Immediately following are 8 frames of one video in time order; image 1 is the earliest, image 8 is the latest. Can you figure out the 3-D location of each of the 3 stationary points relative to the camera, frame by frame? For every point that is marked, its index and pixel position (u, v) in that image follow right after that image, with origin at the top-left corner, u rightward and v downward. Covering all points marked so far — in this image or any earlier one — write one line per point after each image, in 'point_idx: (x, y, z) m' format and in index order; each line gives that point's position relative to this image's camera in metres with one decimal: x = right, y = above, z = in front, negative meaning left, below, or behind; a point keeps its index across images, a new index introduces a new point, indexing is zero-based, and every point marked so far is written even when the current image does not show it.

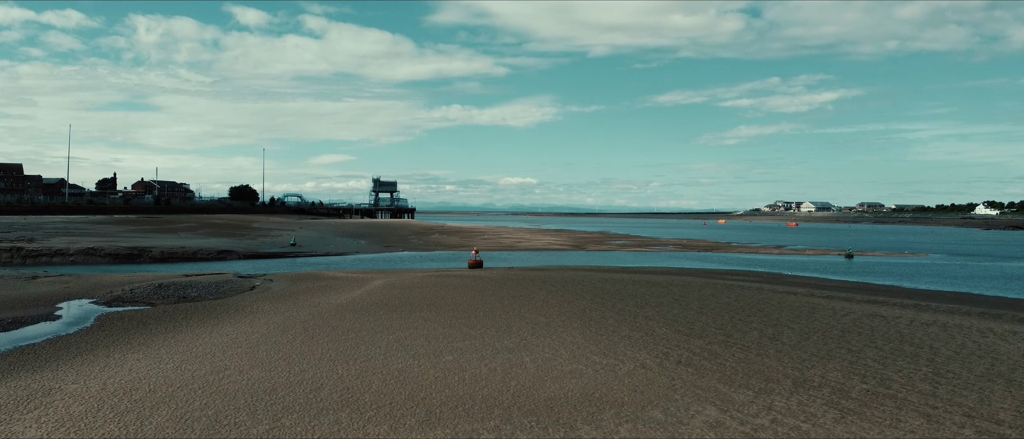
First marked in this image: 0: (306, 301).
0: (-5.1, -2.0, +15.1) m
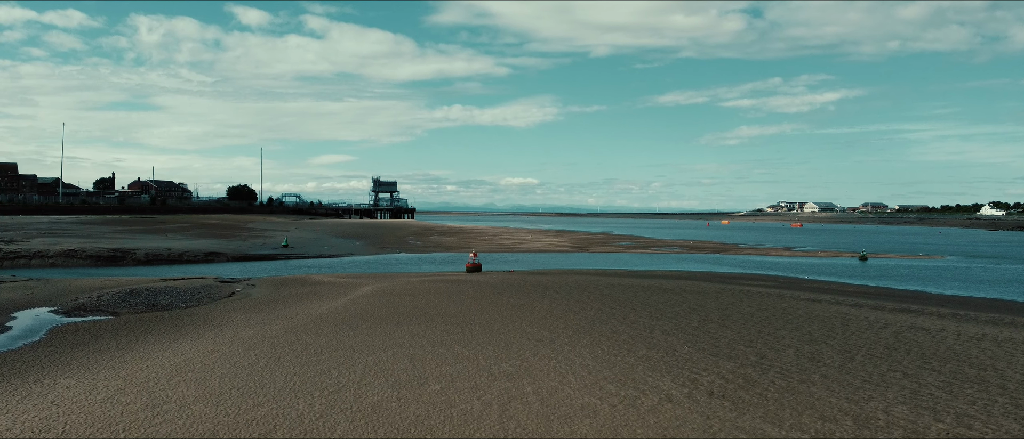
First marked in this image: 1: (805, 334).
0: (-5.1, -2.0, +13.6) m
1: (+5.6, -2.2, +11.6) m
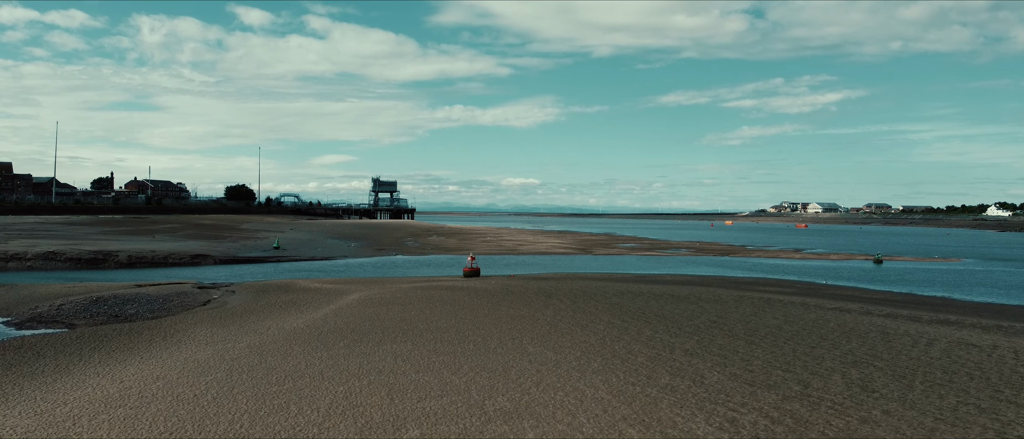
0: (-5.1, -2.1, +12.2) m
1: (+5.6, -2.2, +10.1) m
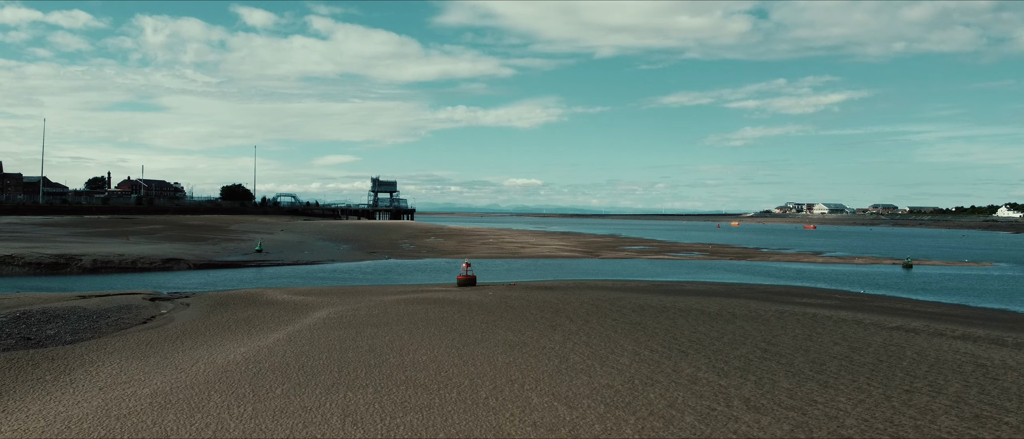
0: (-5.1, -2.1, +9.7) m
1: (+5.5, -2.3, +7.5) m
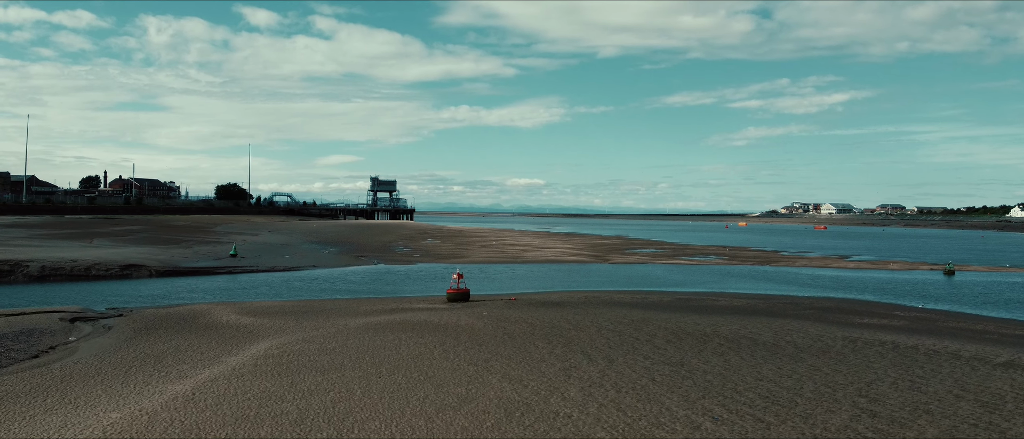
0: (-5.2, -2.1, +6.7) m
1: (+5.5, -2.3, +4.5) m
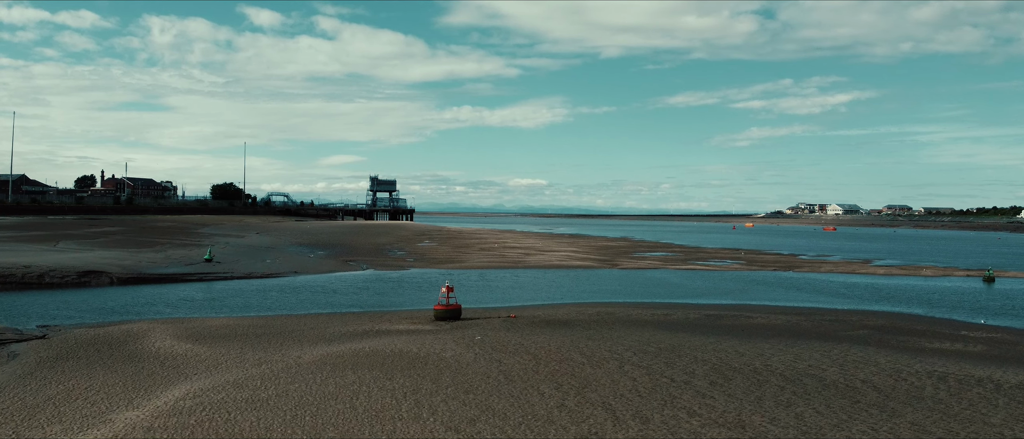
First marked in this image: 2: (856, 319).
0: (-5.2, -2.2, +4.3) m
1: (+5.4, -2.4, +2.0) m
2: (+8.7, -2.5, +15.4) m
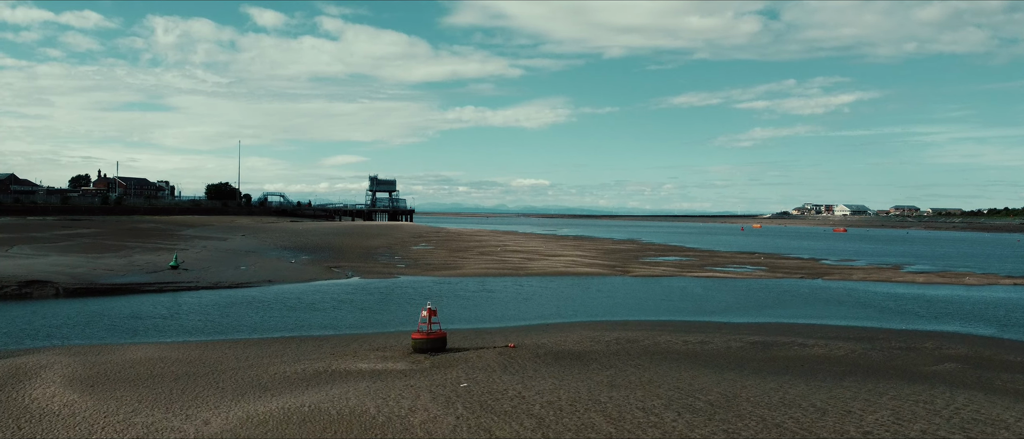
0: (-5.3, -2.3, +1.6) m
1: (+5.4, -2.5, -0.7) m
2: (+8.7, -2.6, +12.6) m
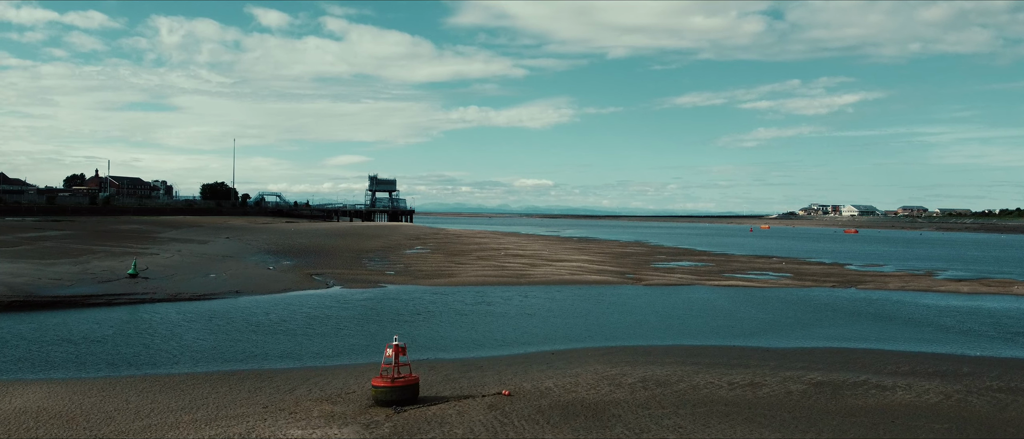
0: (-5.4, -2.4, -0.9) m
1: (+5.2, -2.6, -3.2) m
2: (+8.6, -2.7, +10.1) m
